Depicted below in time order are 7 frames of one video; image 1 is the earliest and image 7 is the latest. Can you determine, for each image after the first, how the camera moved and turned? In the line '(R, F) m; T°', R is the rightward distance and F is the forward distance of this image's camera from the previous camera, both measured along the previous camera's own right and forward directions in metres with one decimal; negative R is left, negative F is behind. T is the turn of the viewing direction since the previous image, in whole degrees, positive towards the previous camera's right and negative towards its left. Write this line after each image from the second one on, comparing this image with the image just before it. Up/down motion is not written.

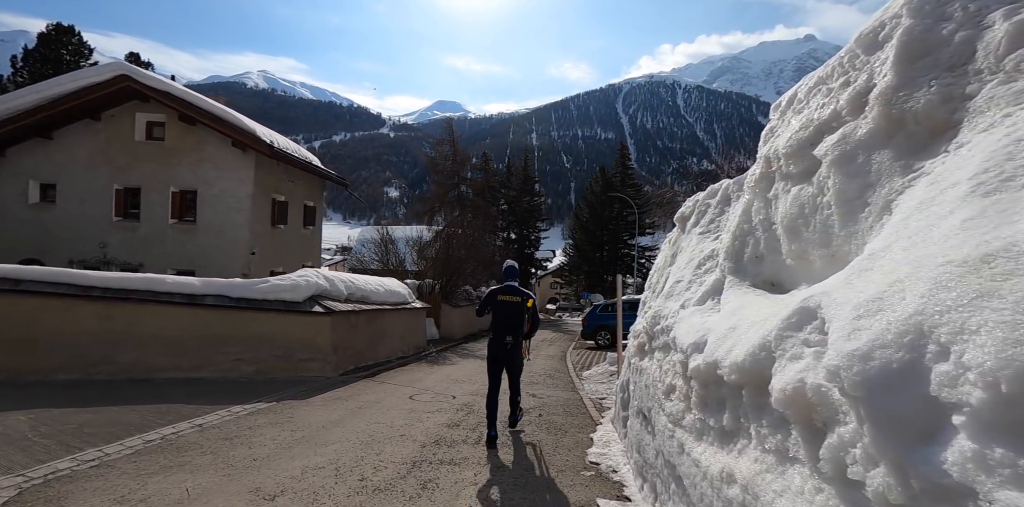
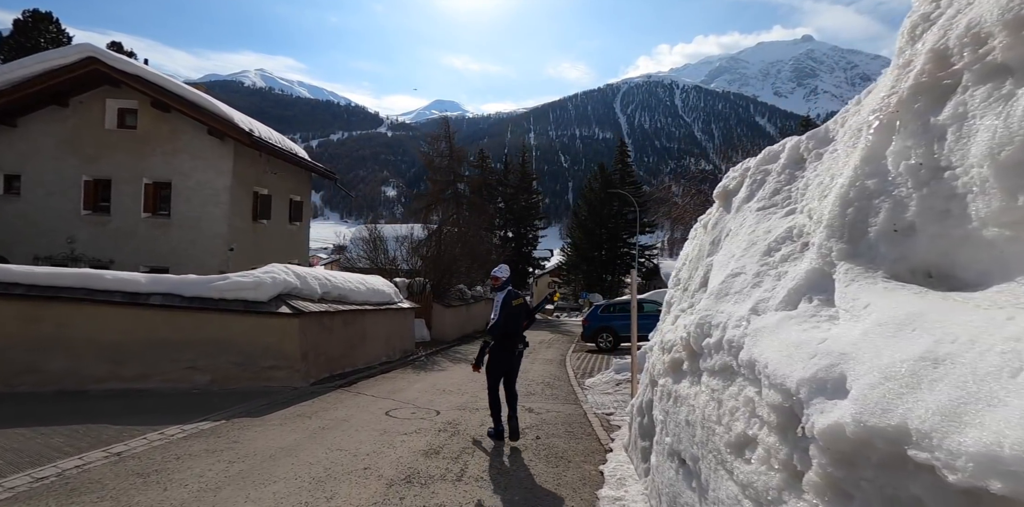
(+0.1, +1.3) m; 0°
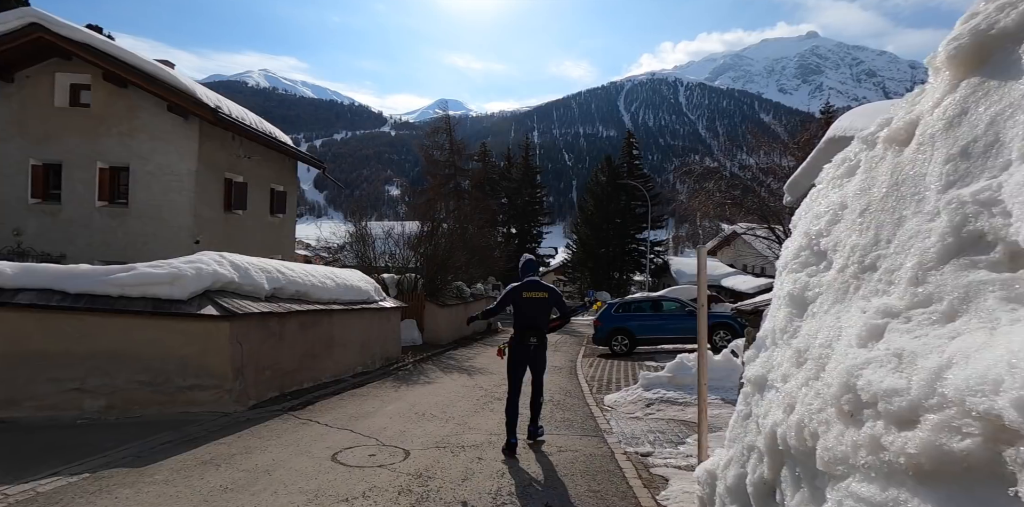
(+0.1, +2.3) m; 0°
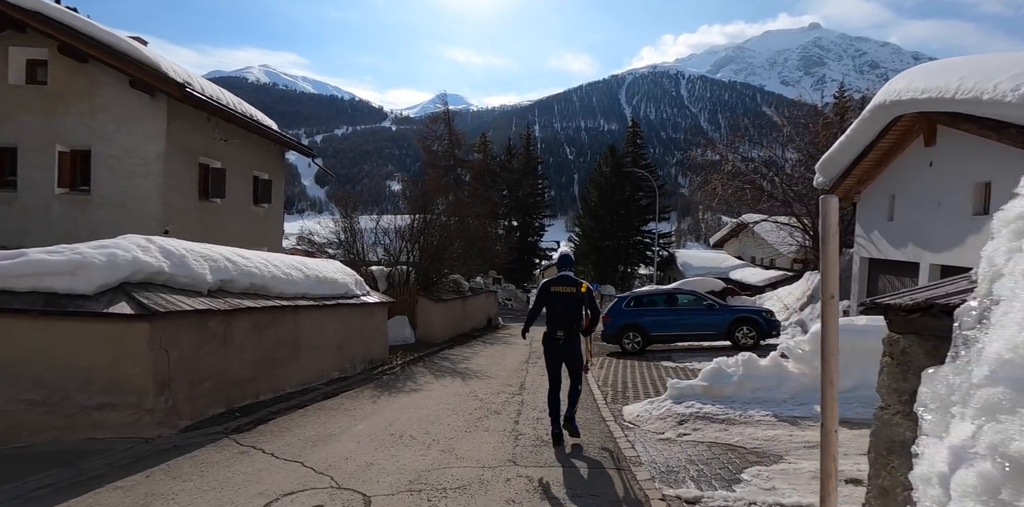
(0.0, +1.5) m; 0°
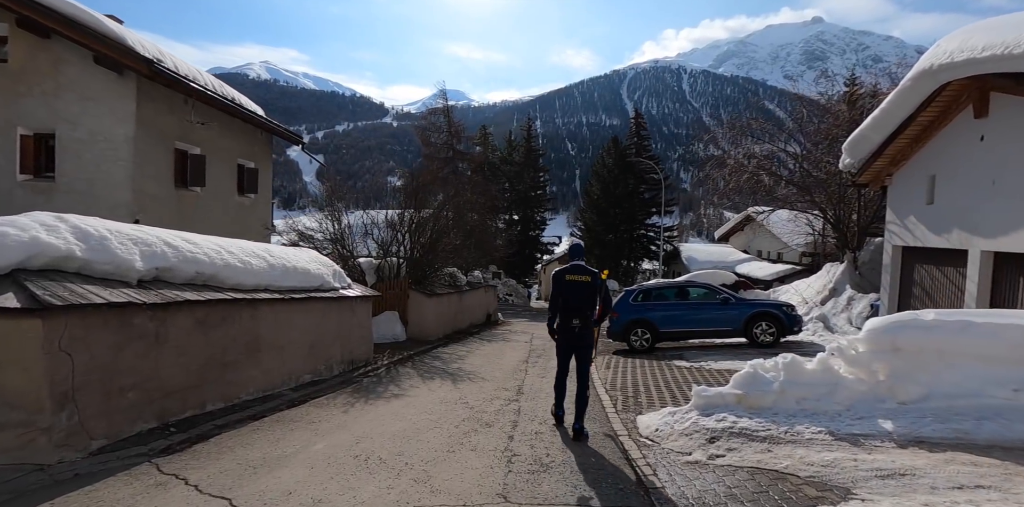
(+0.1, +1.2) m; 0°
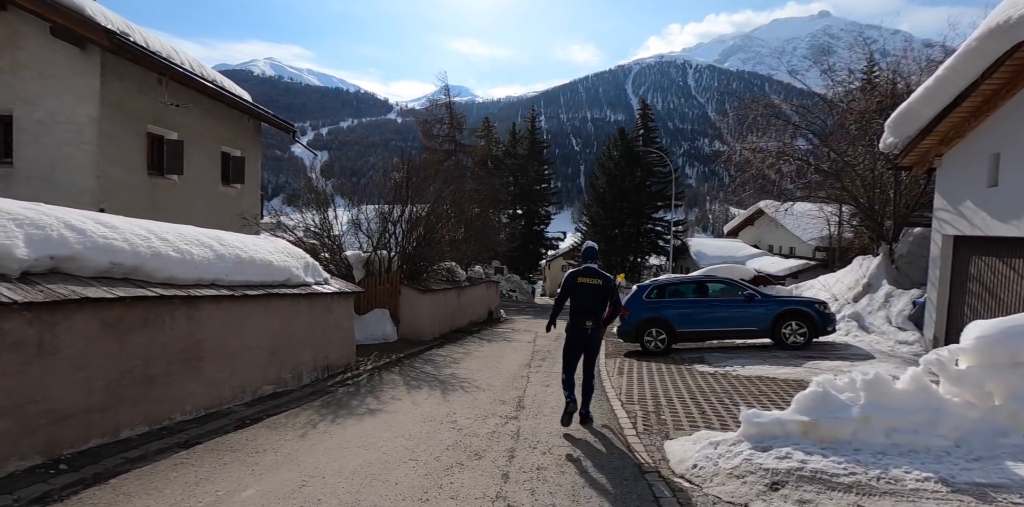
(+0.1, +1.3) m; 0°
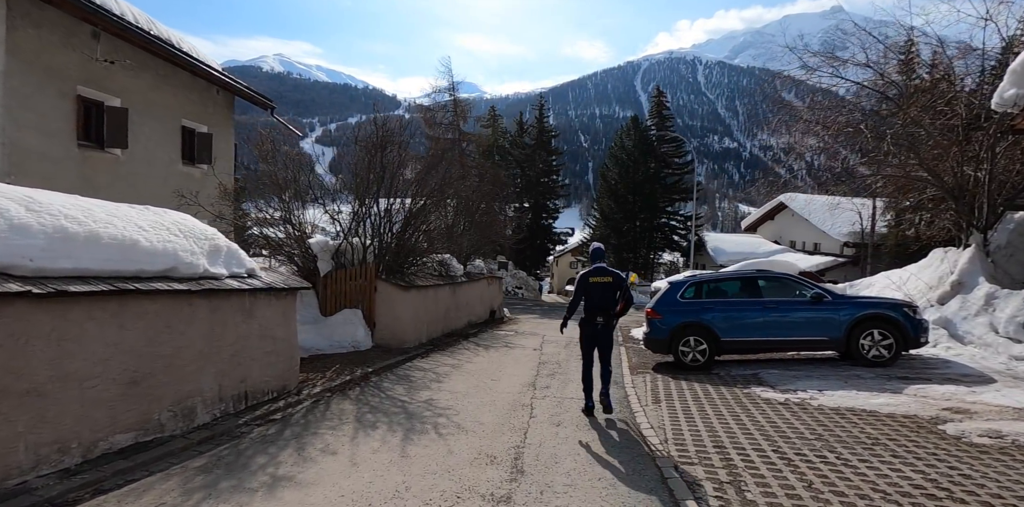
(+0.1, +2.6) m; -1°
